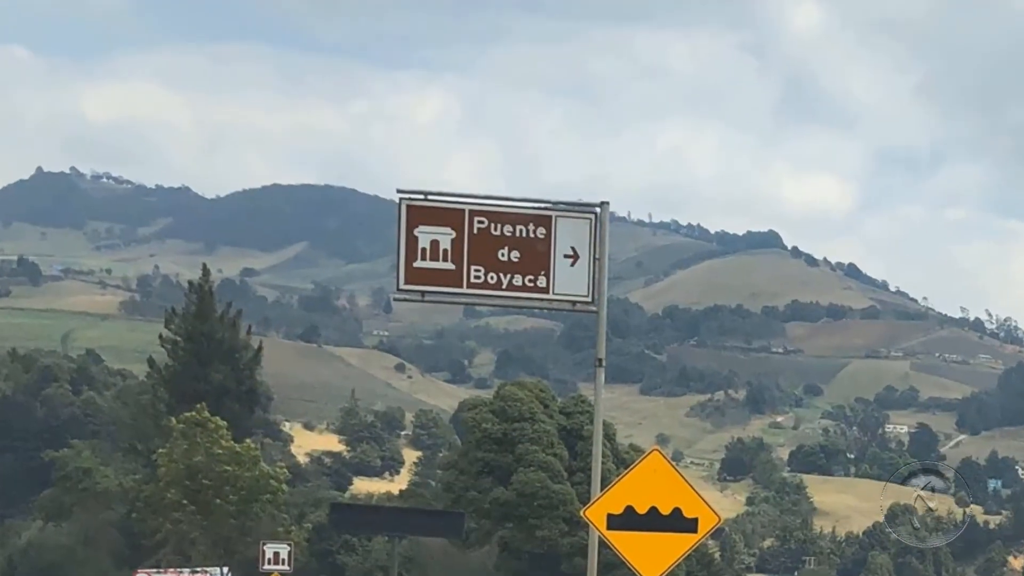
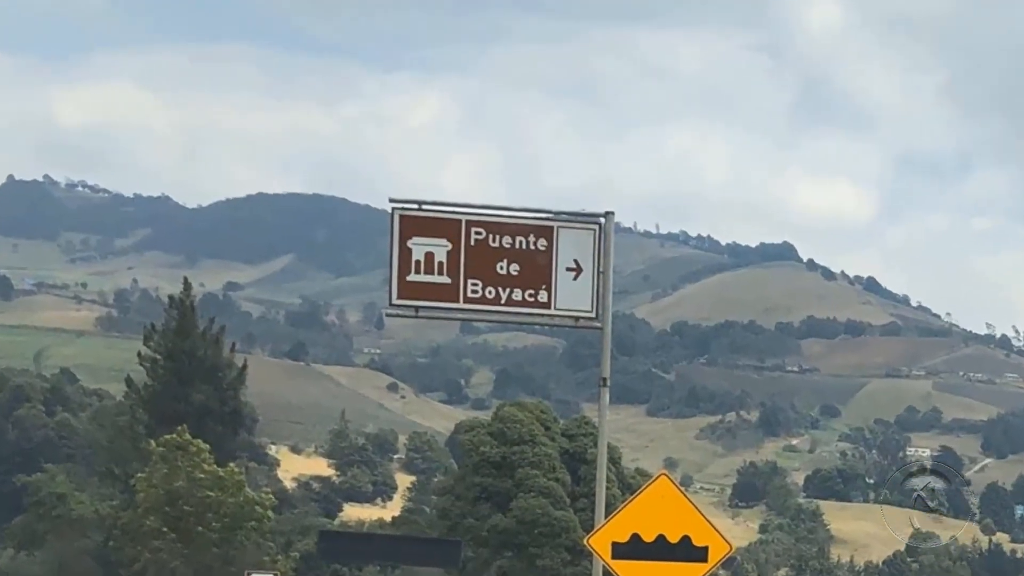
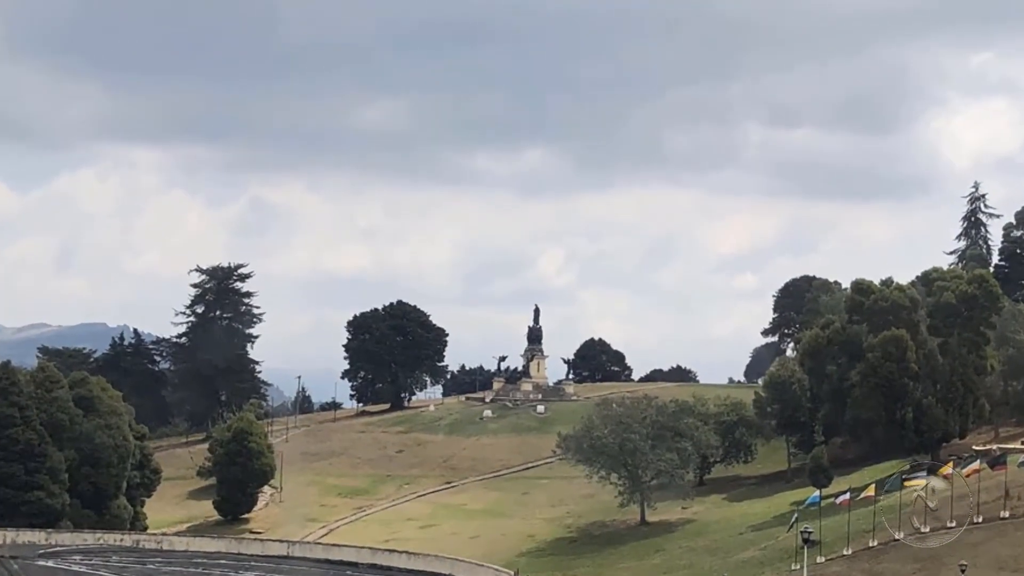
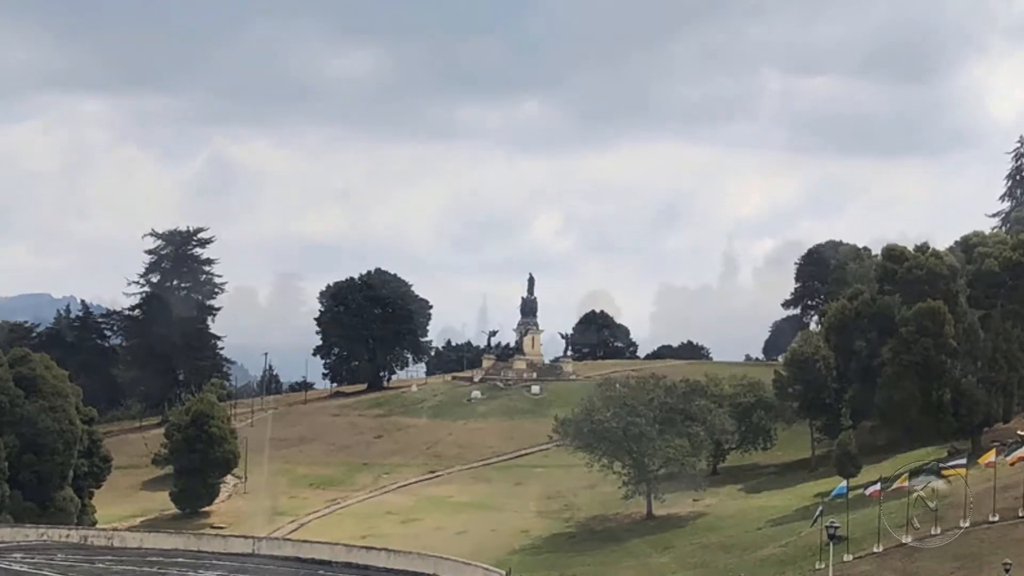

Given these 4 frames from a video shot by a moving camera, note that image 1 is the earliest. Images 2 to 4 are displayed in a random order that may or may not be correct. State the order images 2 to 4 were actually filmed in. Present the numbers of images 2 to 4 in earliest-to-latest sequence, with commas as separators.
2, 3, 4
